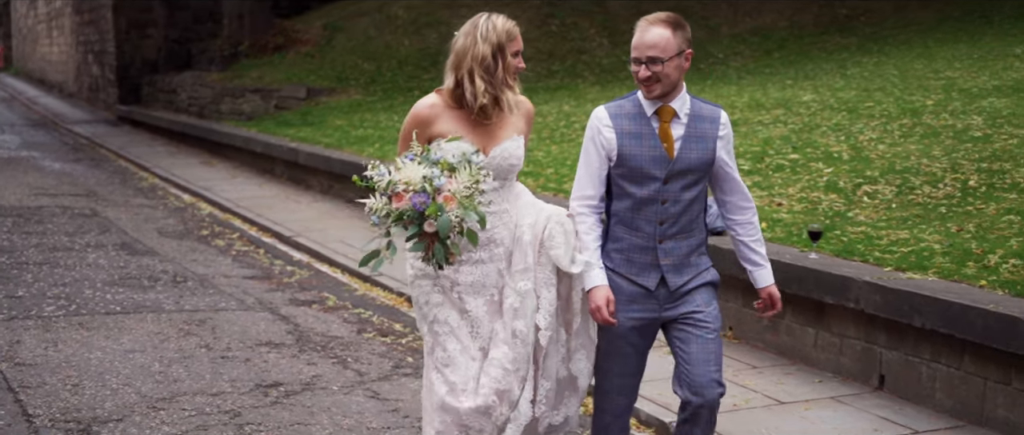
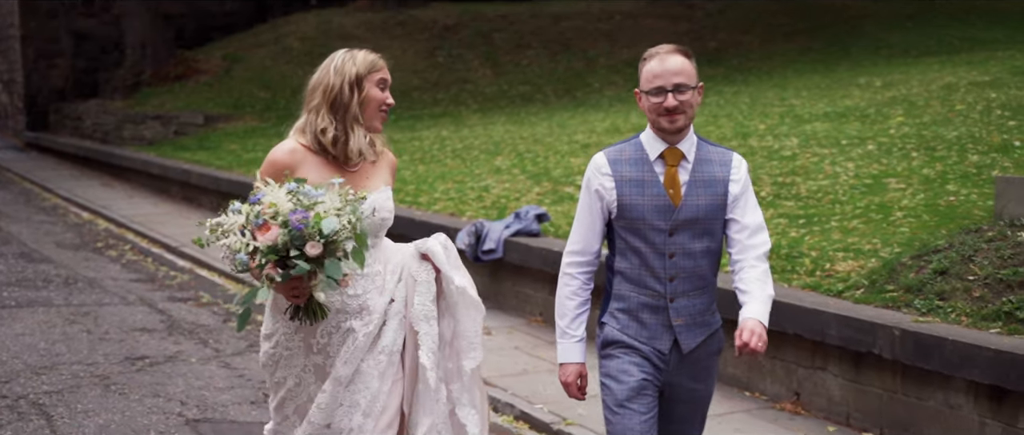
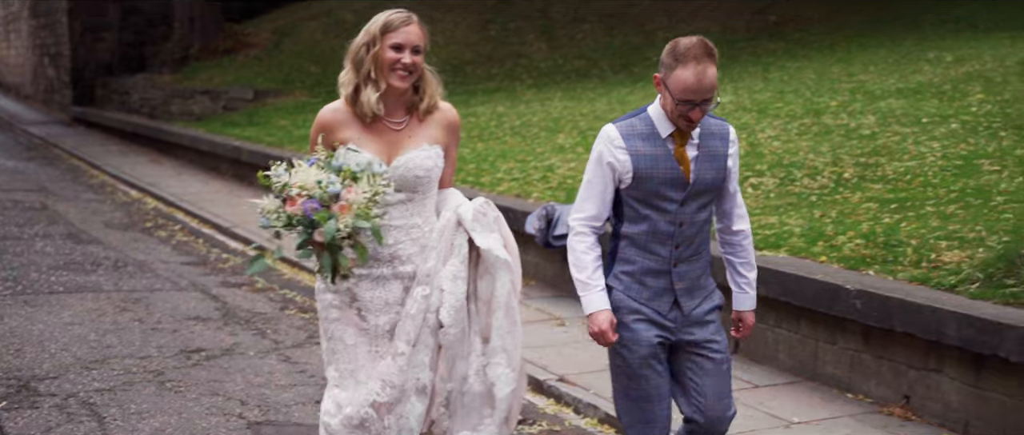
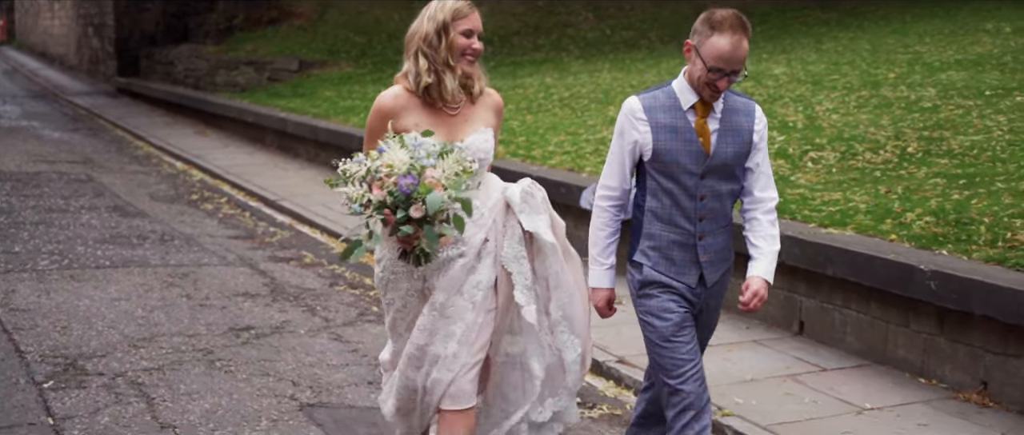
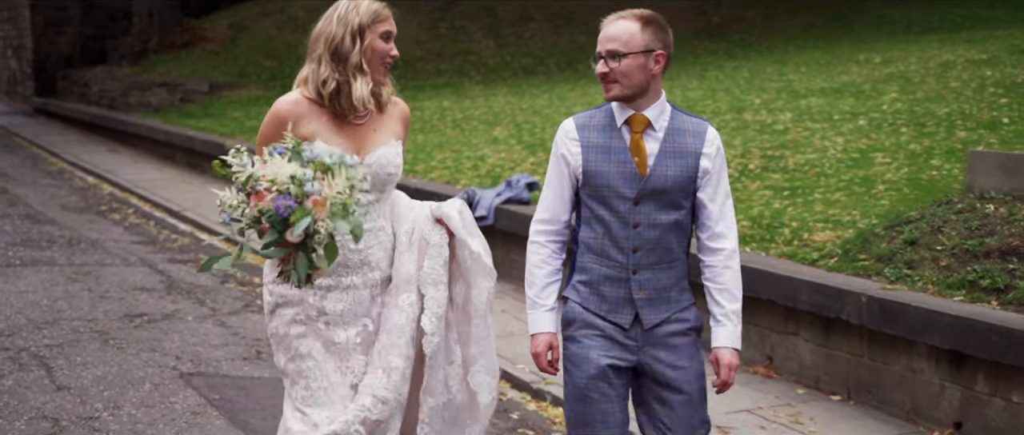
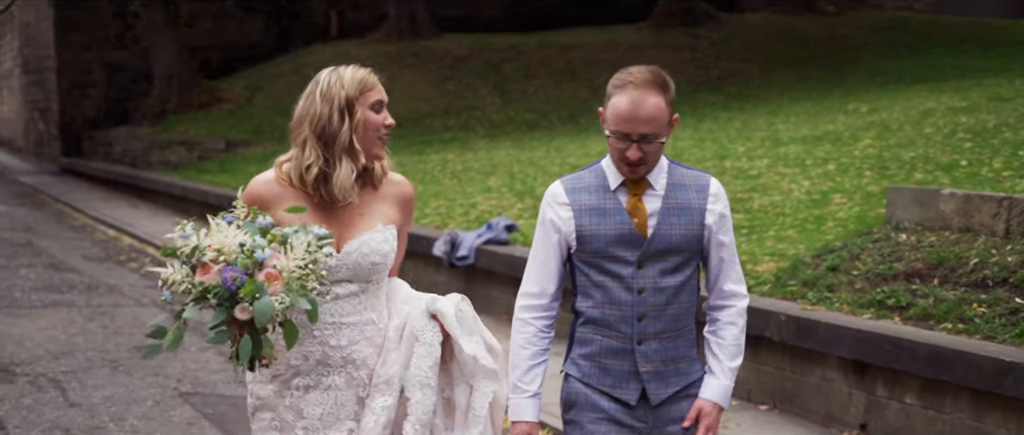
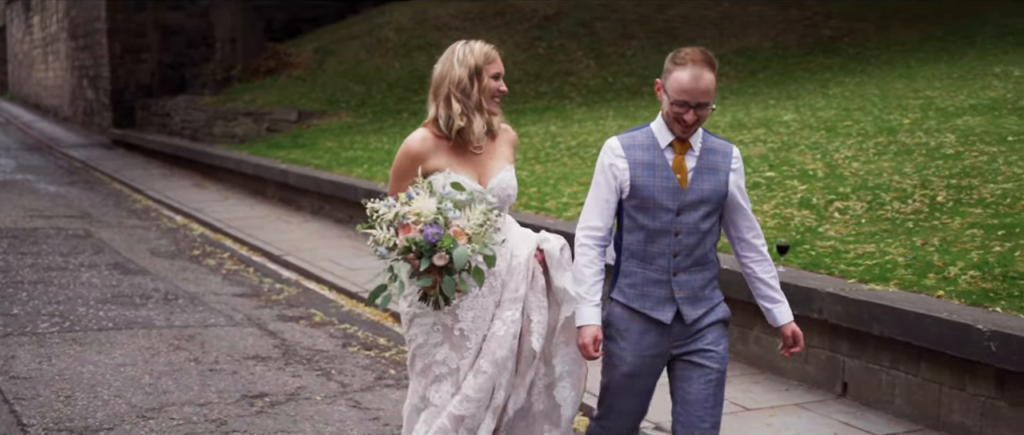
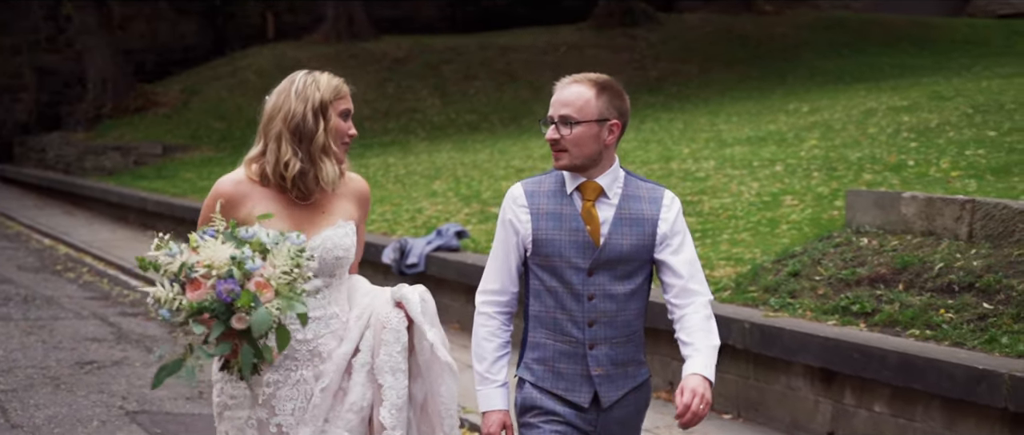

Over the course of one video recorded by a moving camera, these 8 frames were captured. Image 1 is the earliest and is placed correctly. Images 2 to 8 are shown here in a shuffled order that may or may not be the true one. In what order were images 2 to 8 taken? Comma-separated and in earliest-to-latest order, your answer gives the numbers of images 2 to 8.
7, 4, 3, 2, 5, 8, 6
